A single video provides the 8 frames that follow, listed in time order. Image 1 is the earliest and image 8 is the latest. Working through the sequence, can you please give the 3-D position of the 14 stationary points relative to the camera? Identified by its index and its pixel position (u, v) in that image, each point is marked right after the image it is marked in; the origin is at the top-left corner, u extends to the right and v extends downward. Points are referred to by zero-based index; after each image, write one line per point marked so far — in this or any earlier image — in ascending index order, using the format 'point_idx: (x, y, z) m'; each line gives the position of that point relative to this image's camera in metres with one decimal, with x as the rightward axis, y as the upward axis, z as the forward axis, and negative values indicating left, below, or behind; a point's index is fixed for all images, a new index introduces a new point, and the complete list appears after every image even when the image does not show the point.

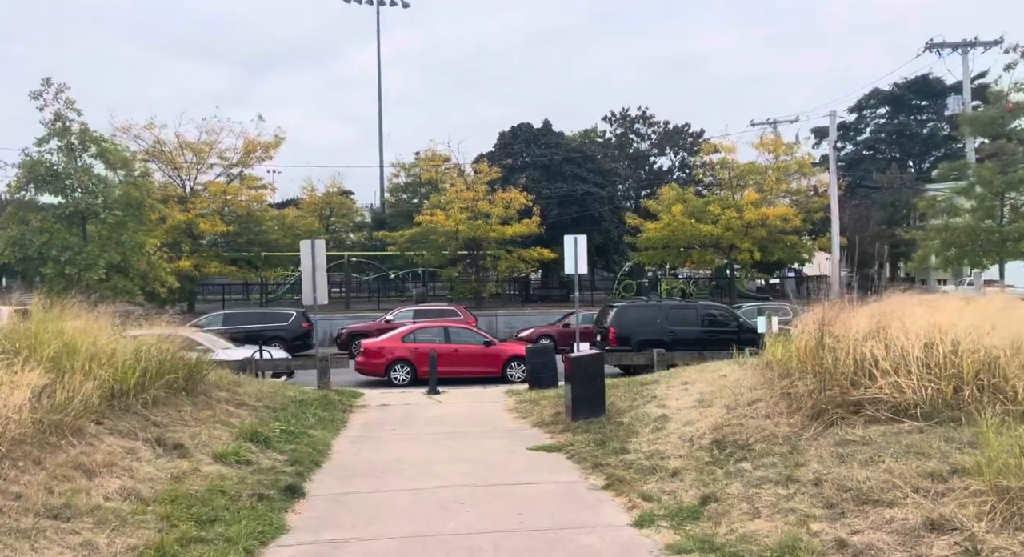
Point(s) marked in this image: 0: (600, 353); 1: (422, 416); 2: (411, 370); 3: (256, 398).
0: (+1.0, -0.9, +11.3) m
1: (-1.3, -1.9, +13.4) m
2: (-2.1, -1.9, +19.8) m
3: (-3.3, -1.6, +12.6) m
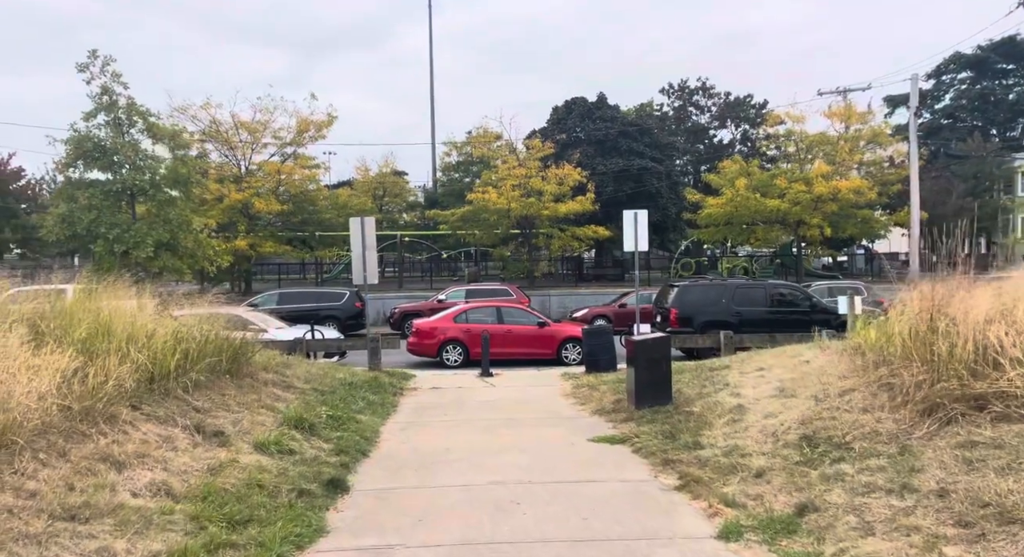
0: (+1.7, -0.6, +10.5) m
1: (-0.5, -1.6, +12.7) m
2: (-1.0, -1.4, +19.1) m
3: (-2.6, -1.3, +12.0) m
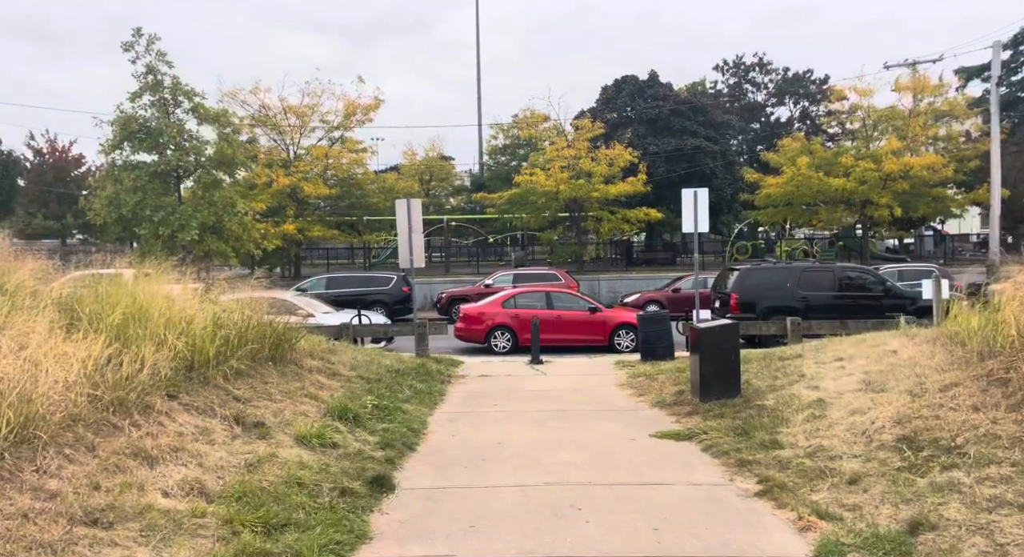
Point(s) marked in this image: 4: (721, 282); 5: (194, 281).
0: (+2.2, -0.4, +9.7) m
1: (+0.2, -1.4, +12.1) m
2: (0.0, -1.1, +18.5) m
3: (-2.0, -1.1, +11.5) m
4: (+4.0, -0.1, +18.6) m
5: (-3.5, -0.1, +10.4) m
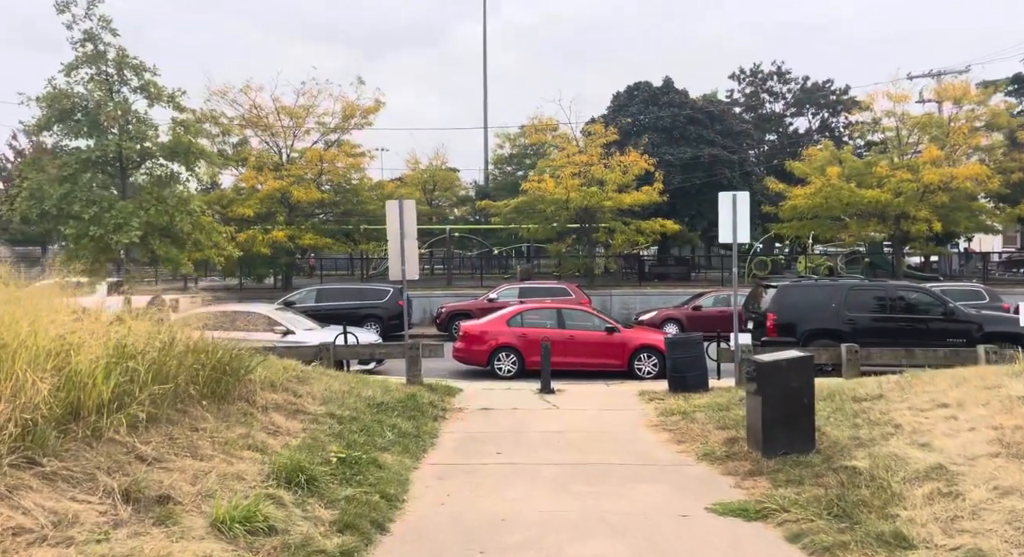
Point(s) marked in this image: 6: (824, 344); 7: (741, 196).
0: (+2.3, -0.6, +7.6) m
1: (+0.2, -1.6, +9.9) m
2: (+0.1, -1.4, +16.4) m
3: (-1.9, -1.2, +9.3) m
4: (+4.1, -0.4, +16.4) m
5: (-3.4, -0.2, +8.2) m
6: (+5.0, -1.1, +15.6) m
7: (+3.0, +1.1, +12.7) m
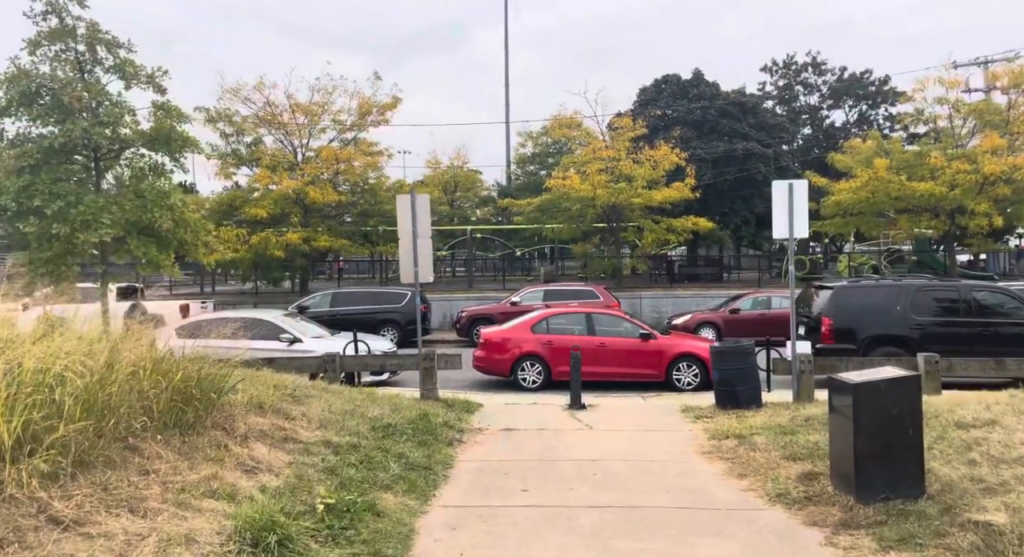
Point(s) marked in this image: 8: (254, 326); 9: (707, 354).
0: (+2.5, -0.6, +6.1) m
1: (+0.5, -1.6, +8.4) m
2: (+0.5, -1.4, +14.9) m
3: (-1.6, -1.3, +7.9) m
4: (+4.5, -0.4, +14.9) m
5: (-3.2, -0.2, +6.9) m
6: (+5.4, -1.1, +14.0) m
7: (+3.3, +1.1, +11.1) m
8: (-4.2, -0.8, +15.4) m
9: (+2.9, -1.1, +14.6) m
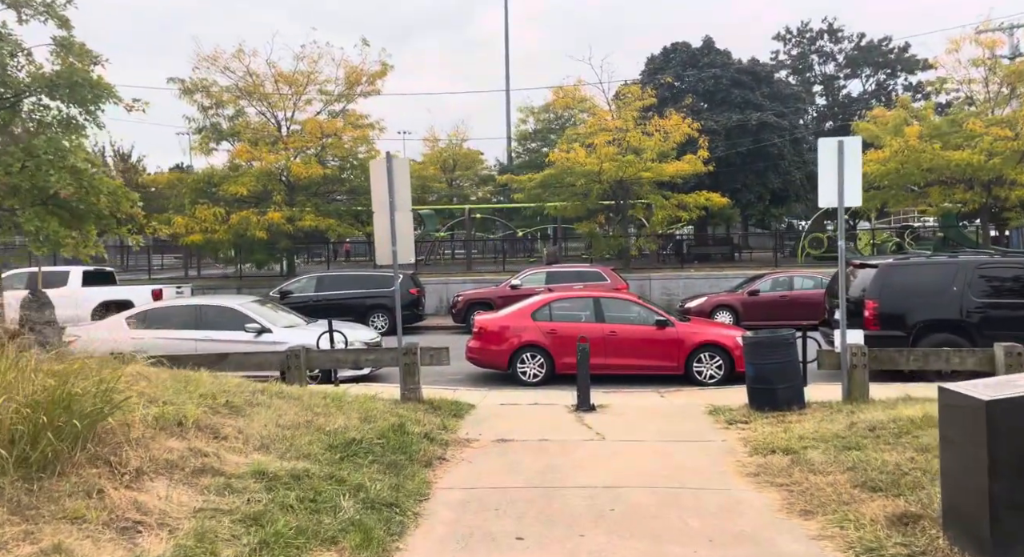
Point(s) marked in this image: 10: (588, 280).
0: (+2.4, -0.5, +4.2) m
1: (+0.4, -1.4, +6.6) m
2: (+0.5, -1.1, +13.1) m
3: (-1.7, -1.1, +6.1) m
4: (+4.5, -0.1, +13.0) m
5: (-3.3, -0.1, +5.0) m
6: (+5.4, -0.8, +12.2) m
7: (+3.3, +1.3, +9.3) m
8: (-4.2, -0.5, +13.6) m
9: (+2.9, -0.8, +12.8) m
10: (+1.6, 0.0, +19.9) m
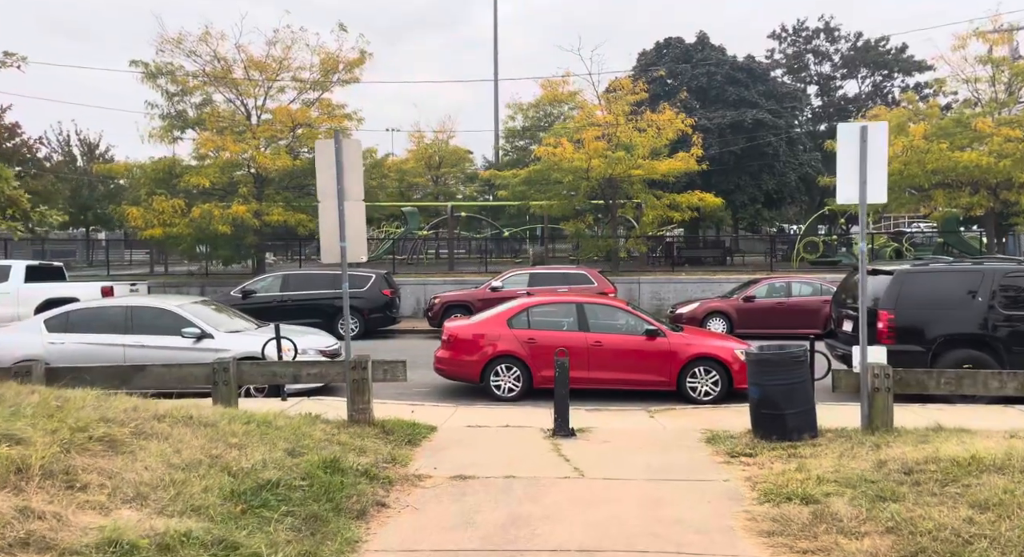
0: (+2.2, -0.5, +2.8) m
1: (+0.2, -1.5, +5.2) m
2: (+0.1, -1.2, +11.6) m
3: (-2.0, -1.1, +4.6) m
4: (+4.1, -0.2, +11.6) m
5: (-3.5, -0.1, +3.5) m
6: (+5.1, -0.9, +10.8) m
7: (+3.0, +1.2, +7.9) m
8: (-4.5, -0.5, +12.1) m
9: (+2.6, -0.9, +11.4) m
10: (+1.2, -0.1, +18.5) m
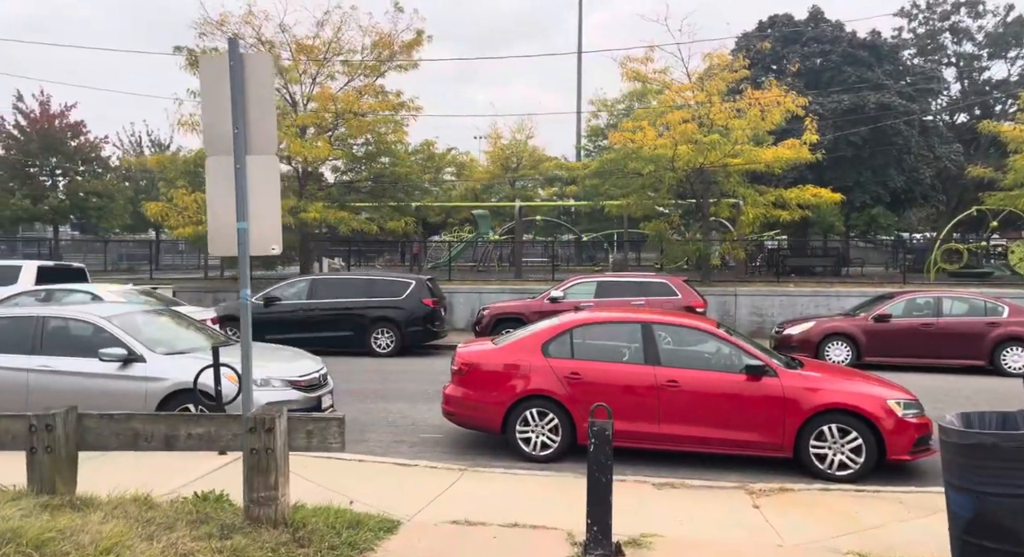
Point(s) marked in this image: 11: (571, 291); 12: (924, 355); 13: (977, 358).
0: (+1.6, -0.5, -1.0) m
1: (-0.2, -1.4, +1.5) m
2: (+0.4, -1.2, +8.0) m
3: (-2.3, -1.1, +1.2) m
4: (+4.4, -0.3, +7.6) m
5: (-4.0, 0.0, +0.3) m
6: (+5.3, -1.0, +6.7) m
7: (+2.9, +1.2, +4.0) m
8: (-4.2, -0.5, +8.9) m
9: (+2.8, -1.0, +7.5) m
10: (+2.2, -0.2, +14.7) m
11: (+0.9, -0.2, +15.4) m
12: (+5.8, -1.1, +13.6) m
13: (+6.4, -1.1, +13.4) m
